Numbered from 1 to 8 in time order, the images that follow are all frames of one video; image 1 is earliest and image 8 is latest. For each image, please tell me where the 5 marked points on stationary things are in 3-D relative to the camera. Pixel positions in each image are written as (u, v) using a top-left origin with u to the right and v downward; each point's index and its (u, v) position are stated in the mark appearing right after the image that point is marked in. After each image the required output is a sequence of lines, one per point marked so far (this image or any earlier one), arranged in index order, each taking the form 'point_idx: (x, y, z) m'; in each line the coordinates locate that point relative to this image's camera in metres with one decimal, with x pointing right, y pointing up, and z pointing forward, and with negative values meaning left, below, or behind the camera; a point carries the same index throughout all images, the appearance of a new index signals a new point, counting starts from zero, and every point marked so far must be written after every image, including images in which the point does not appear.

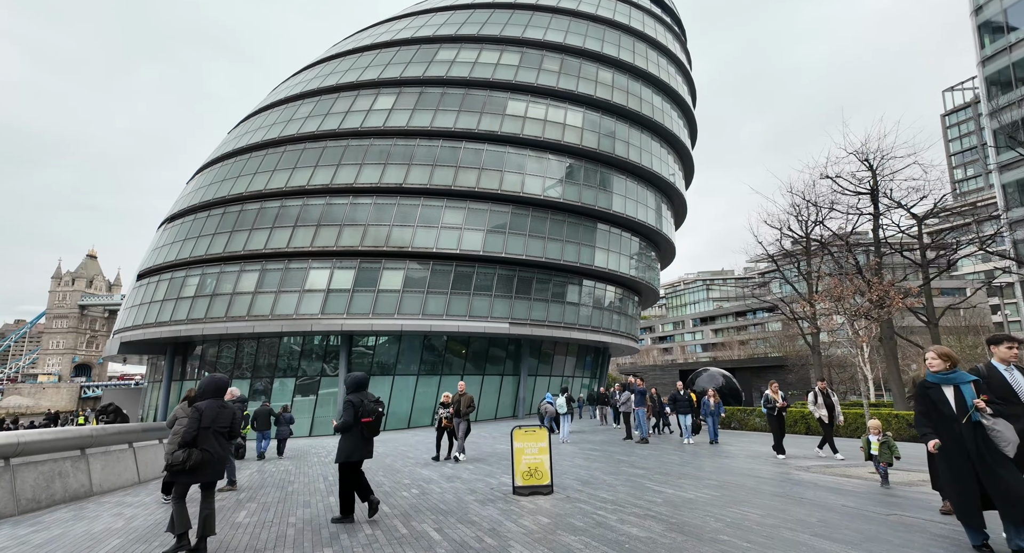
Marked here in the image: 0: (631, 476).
0: (+1.9, -3.2, +8.6) m
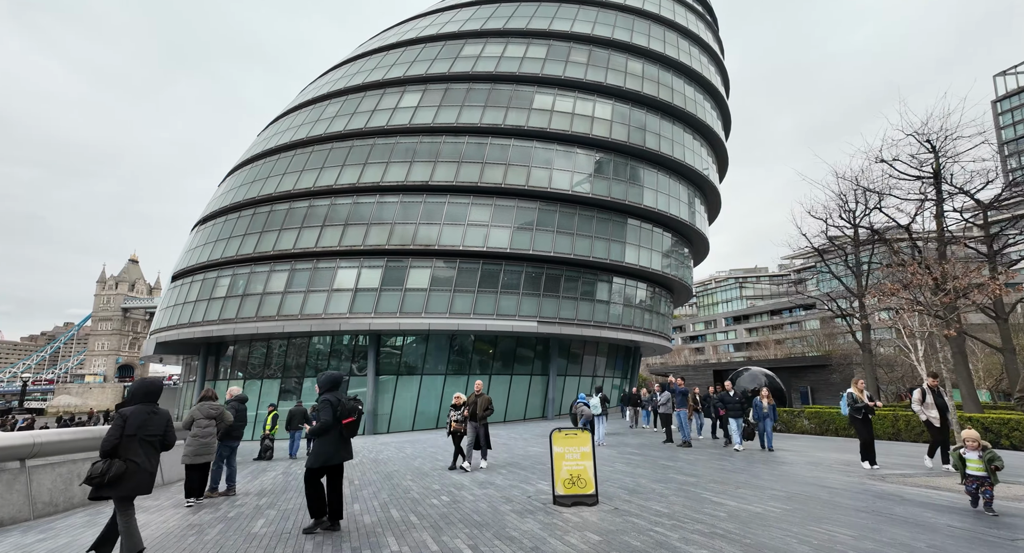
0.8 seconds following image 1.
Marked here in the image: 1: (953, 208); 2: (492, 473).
0: (+2.5, -3.0, +7.8) m
1: (+13.5, +2.1, +16.2) m
2: (-0.4, -3.6, +9.7) m
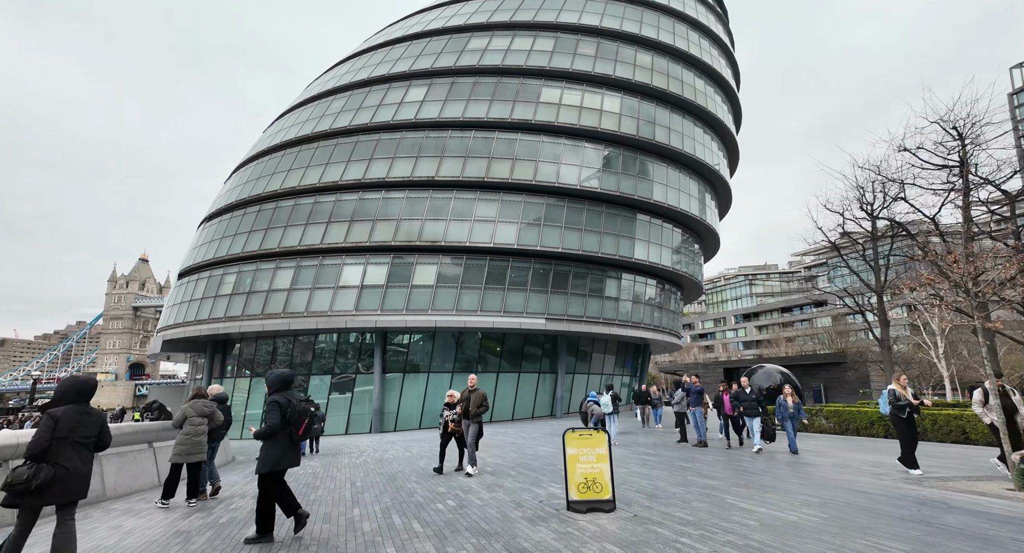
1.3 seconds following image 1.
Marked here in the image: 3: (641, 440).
0: (+2.6, -2.9, +7.3) m
1: (+13.7, +2.3, +15.5) m
2: (-0.2, -3.5, +9.3) m
3: (+3.7, -4.7, +15.3) m
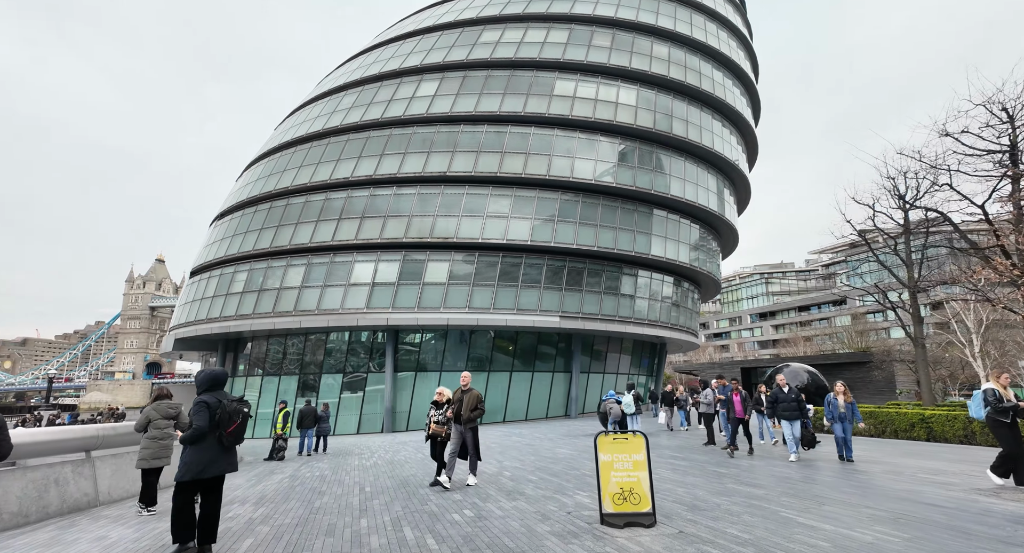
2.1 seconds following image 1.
0: (+2.9, -2.7, +6.5) m
1: (+14.1, +2.5, +14.5) m
2: (+0.1, -3.3, +8.6) m
3: (+4.1, -4.6, +14.5) m
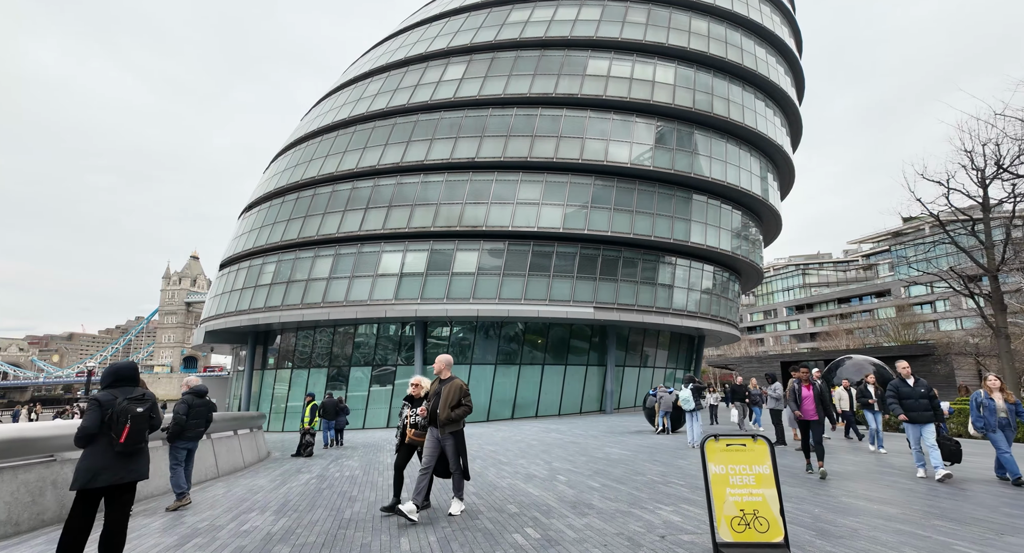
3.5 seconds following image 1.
0: (+3.6, -2.4, +5.2) m
1: (+15.2, +3.0, +12.5) m
2: (+1.0, -2.9, +7.3) m
3: (+5.2, -4.1, +13.1) m
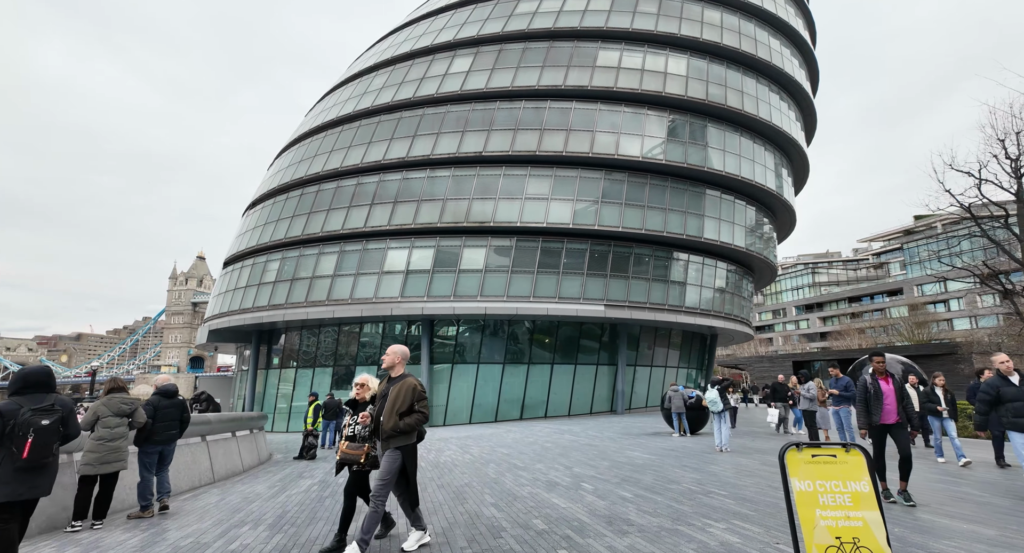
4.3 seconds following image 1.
0: (+3.9, -2.2, +4.4) m
1: (+15.5, +3.2, +11.6) m
2: (+1.2, -2.7, +6.6) m
3: (+5.6, -3.9, +12.3) m
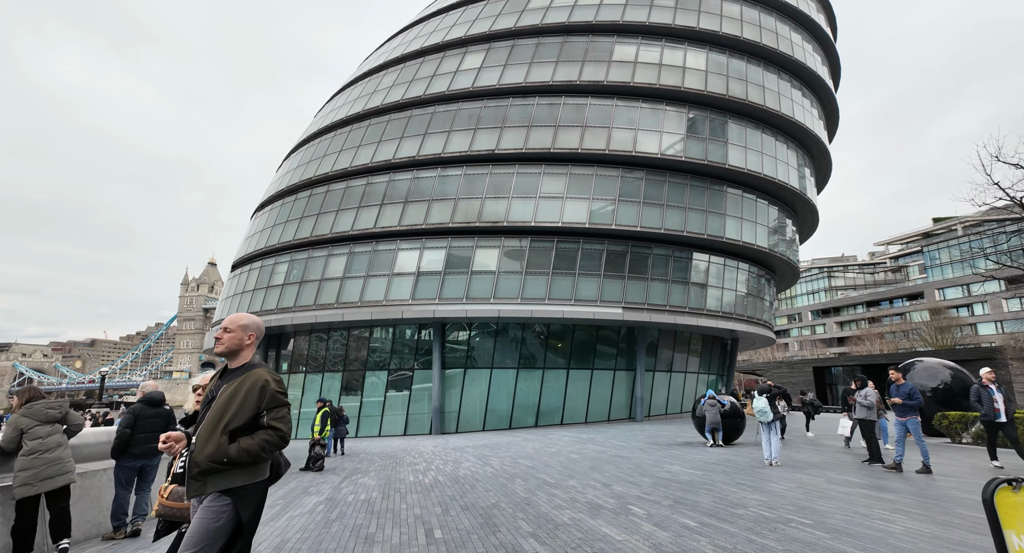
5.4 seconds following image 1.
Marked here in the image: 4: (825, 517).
0: (+4.3, -2.0, +3.3) m
1: (+16.0, +3.3, +10.4) m
2: (+1.7, -2.6, +5.5) m
3: (+6.1, -3.8, +11.1) m
4: (+3.4, -2.6, +5.8) m
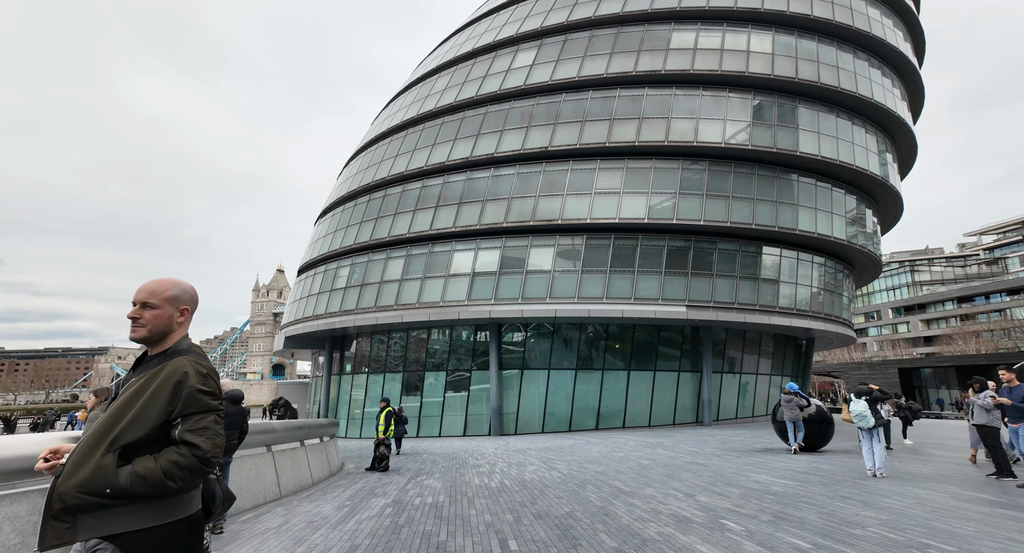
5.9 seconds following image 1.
0: (+4.8, -1.8, +2.3) m
1: (+17.1, +3.7, +8.2) m
2: (+2.4, -2.4, +4.8) m
3: (+7.4, -3.6, +9.9) m
4: (+4.2, -2.4, +4.9) m
